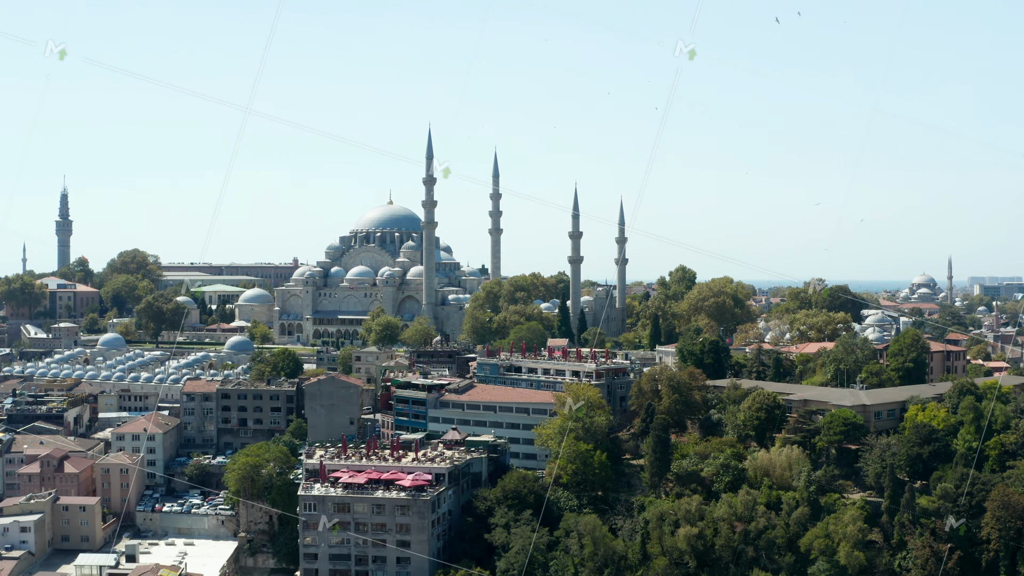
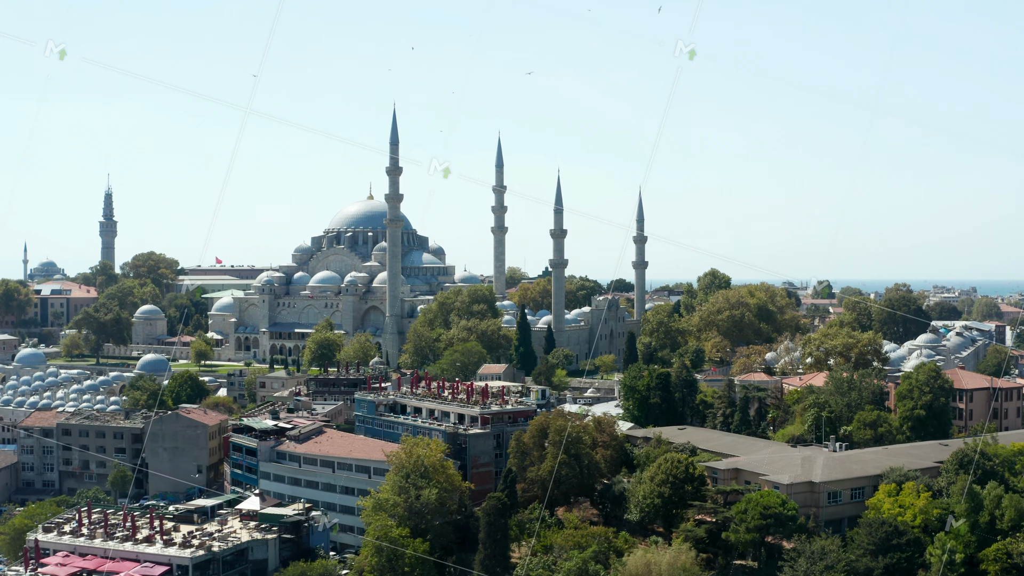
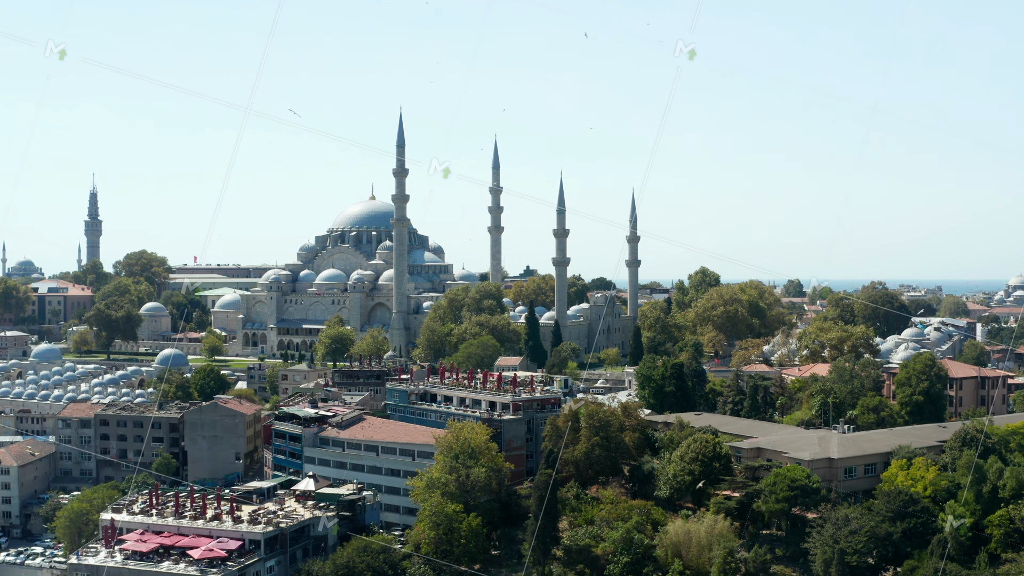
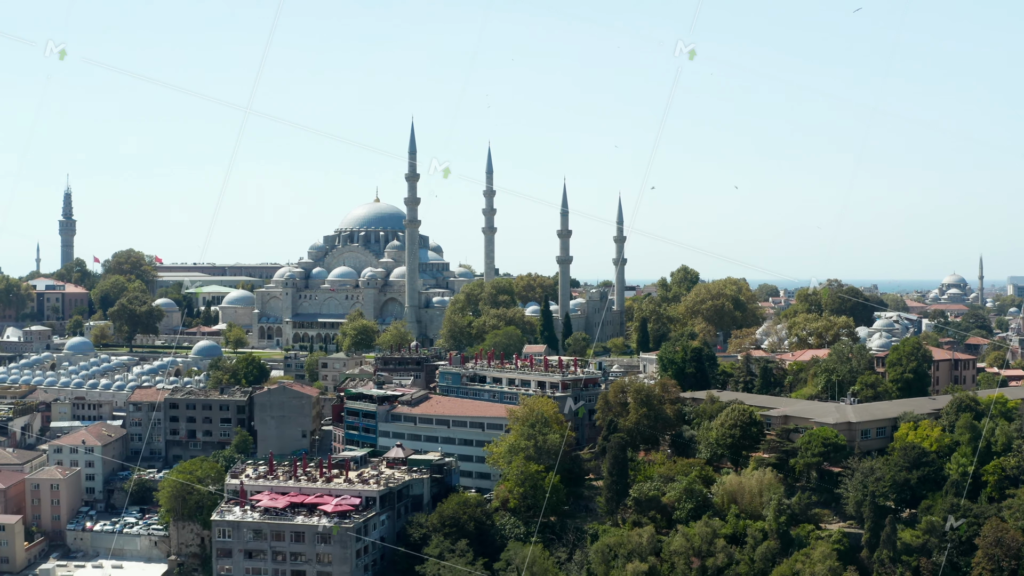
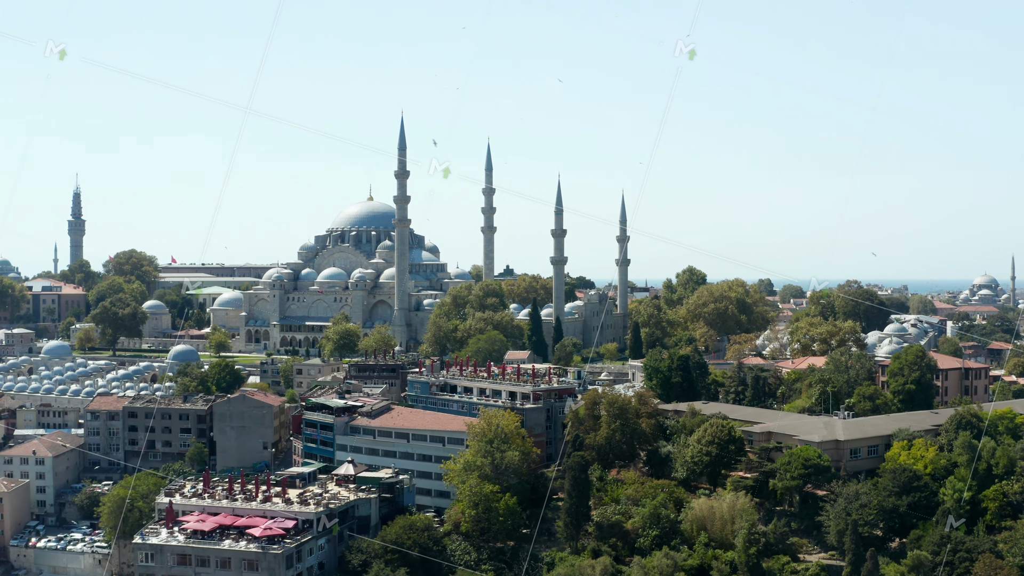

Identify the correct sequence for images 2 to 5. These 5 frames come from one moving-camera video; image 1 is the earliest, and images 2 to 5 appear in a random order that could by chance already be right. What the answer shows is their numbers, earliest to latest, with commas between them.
4, 5, 3, 2
